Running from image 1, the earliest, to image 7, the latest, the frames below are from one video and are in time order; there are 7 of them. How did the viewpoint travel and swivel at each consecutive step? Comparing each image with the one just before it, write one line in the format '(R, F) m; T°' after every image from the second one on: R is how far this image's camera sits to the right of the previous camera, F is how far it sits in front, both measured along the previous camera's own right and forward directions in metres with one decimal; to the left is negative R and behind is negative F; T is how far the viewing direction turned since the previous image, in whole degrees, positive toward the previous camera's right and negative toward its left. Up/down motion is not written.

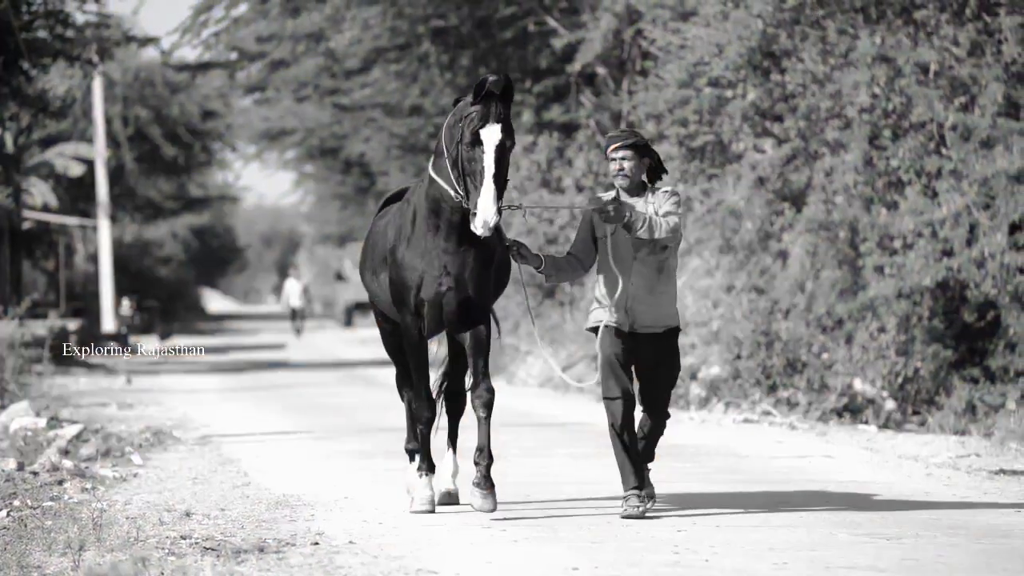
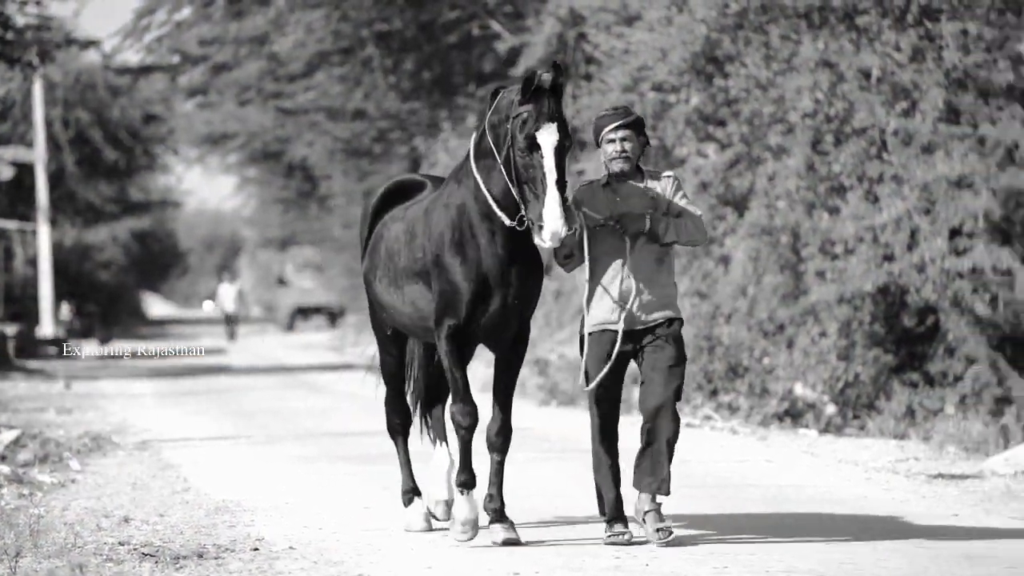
(+0.2, 0.0) m; +1°
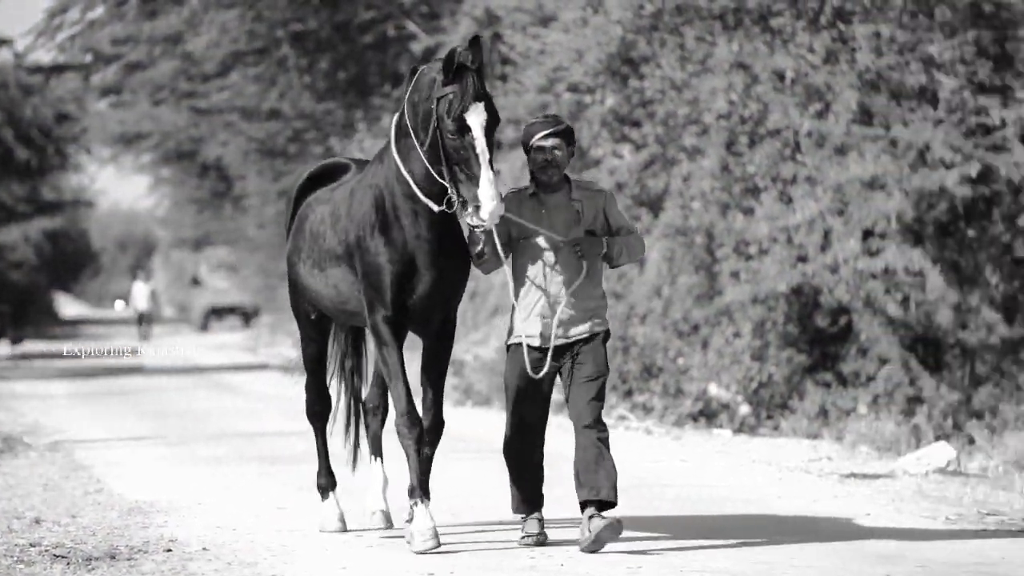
(+0.1, 0.0) m; +2°
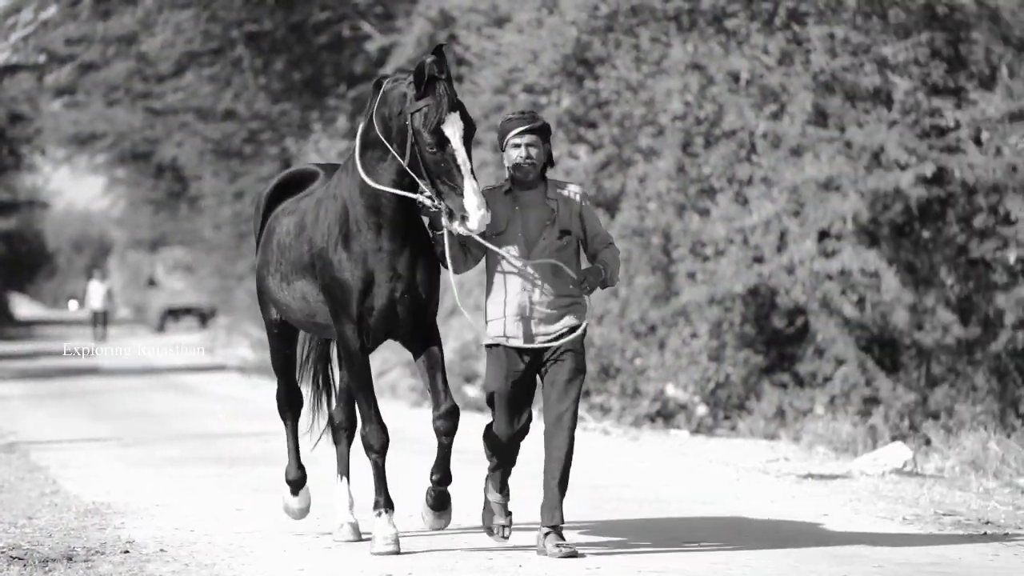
(-0.1, 0.0) m; +1°
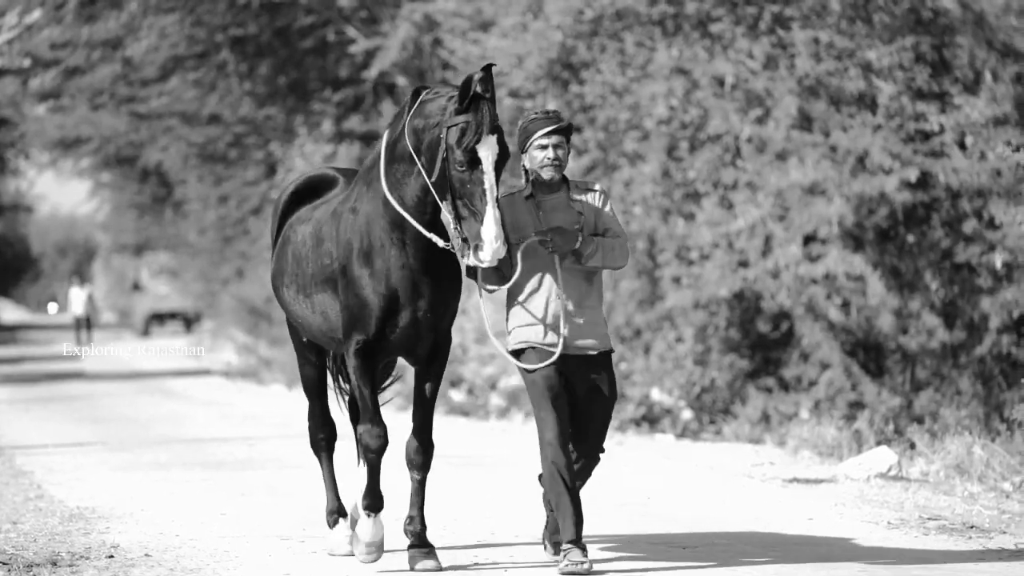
(0.0, 0.0) m; 0°
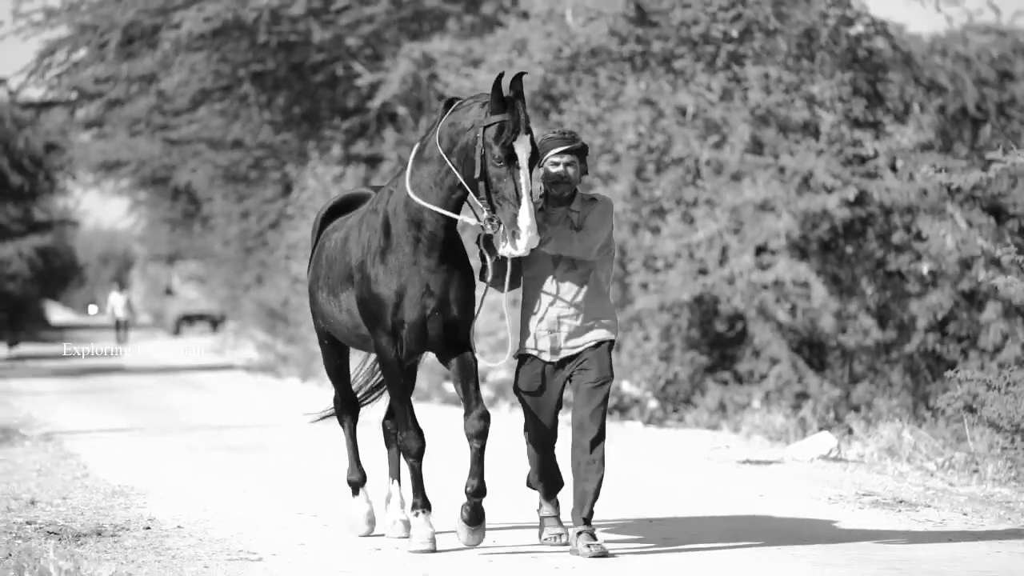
(+0.1, -2.2) m; 0°
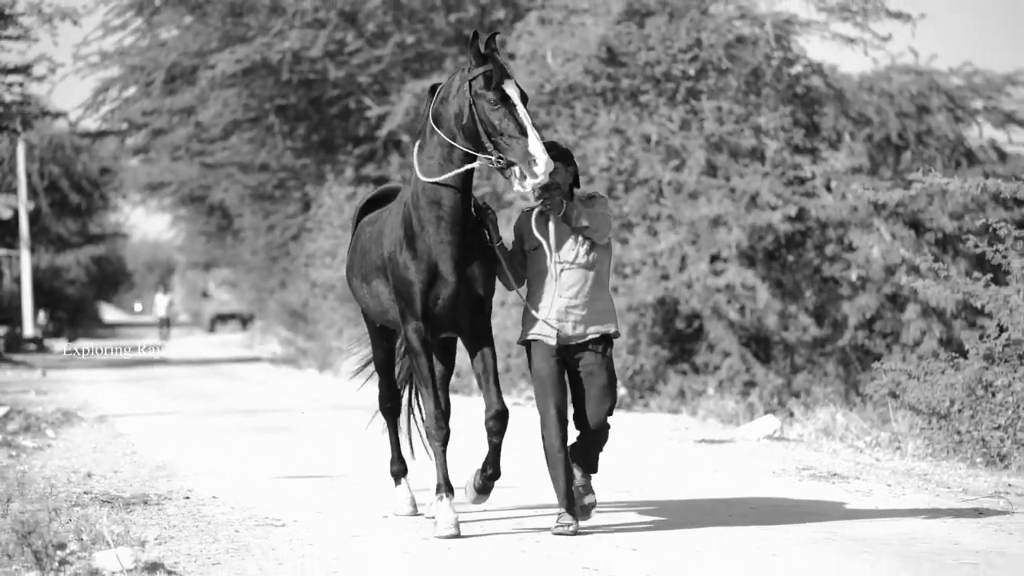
(0.0, -3.0) m; 0°
